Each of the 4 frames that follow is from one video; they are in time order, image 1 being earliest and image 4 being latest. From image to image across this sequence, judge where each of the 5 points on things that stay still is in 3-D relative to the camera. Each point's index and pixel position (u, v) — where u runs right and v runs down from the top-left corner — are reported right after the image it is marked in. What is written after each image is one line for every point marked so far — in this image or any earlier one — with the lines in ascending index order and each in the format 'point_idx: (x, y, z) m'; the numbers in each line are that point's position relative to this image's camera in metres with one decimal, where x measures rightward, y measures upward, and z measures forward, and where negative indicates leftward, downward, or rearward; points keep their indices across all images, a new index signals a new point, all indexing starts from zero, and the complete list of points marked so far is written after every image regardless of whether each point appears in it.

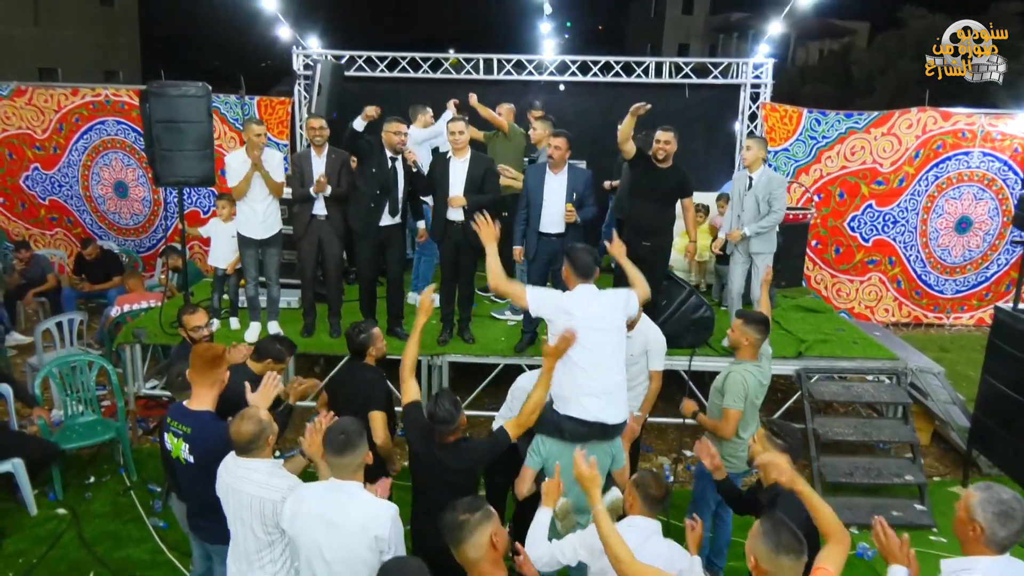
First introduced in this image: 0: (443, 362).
0: (-0.4, -0.4, +6.9) m
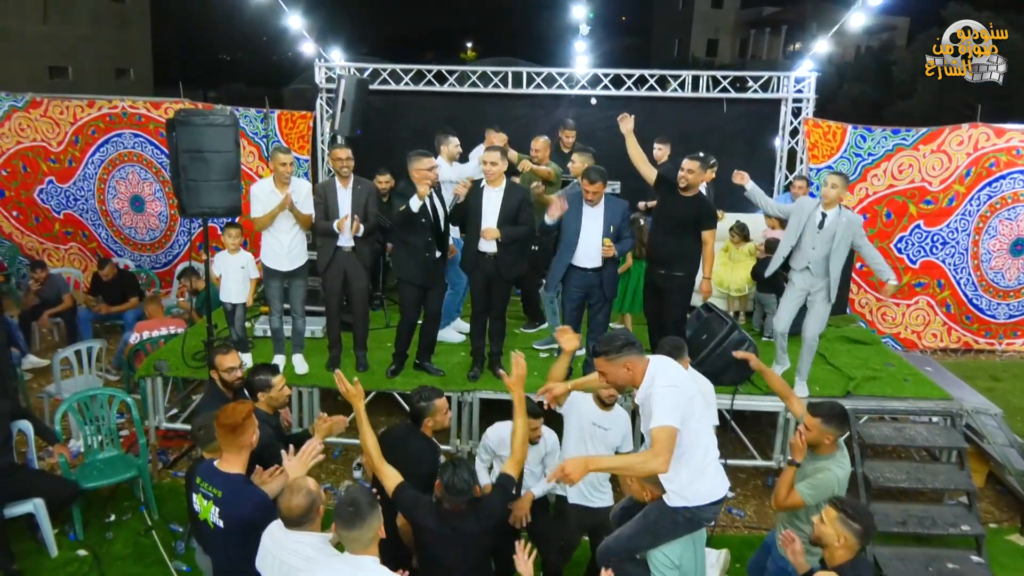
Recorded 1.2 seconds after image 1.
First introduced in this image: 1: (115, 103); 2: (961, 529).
0: (-0.2, -0.6, +6.7) m
1: (-2.9, +1.3, +9.2) m
2: (+2.0, -1.1, +5.7) m
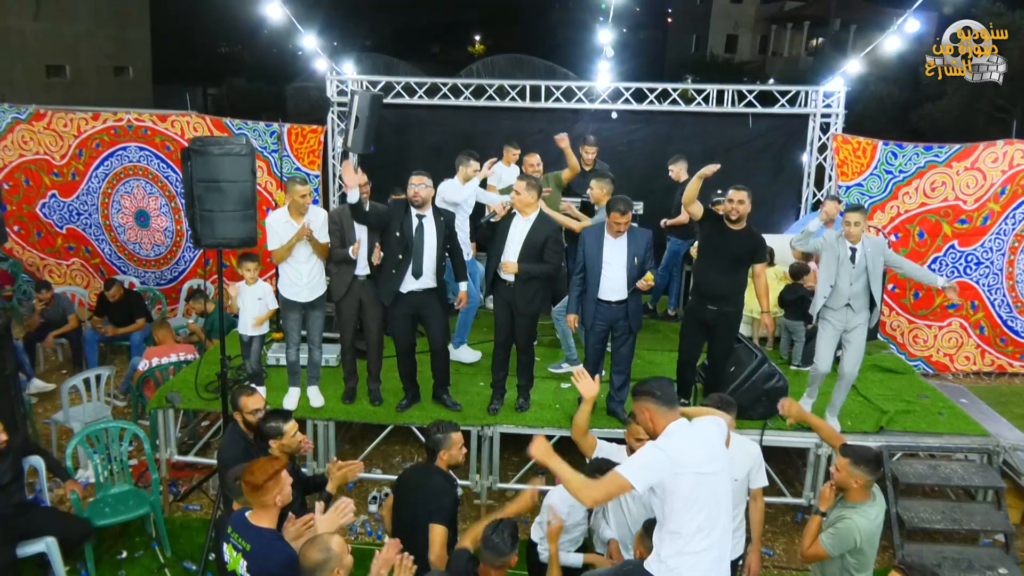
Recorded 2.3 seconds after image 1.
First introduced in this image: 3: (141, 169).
0: (-0.1, -0.7, +6.5) m
1: (-2.8, +1.2, +8.9) m
2: (+2.1, -1.3, +5.5) m
3: (-2.7, +0.8, +9.1) m
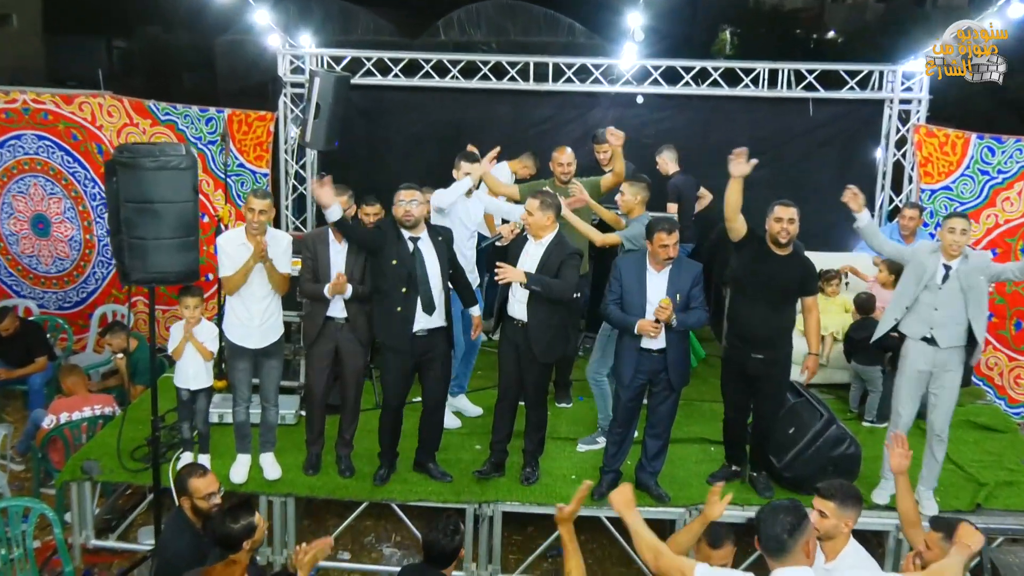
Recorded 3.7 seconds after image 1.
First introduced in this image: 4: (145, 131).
0: (-0.1, -0.9, +5.1) m
1: (-2.9, +1.2, +7.3) m
2: (+2.2, -1.5, +4.3) m
3: (-2.8, +0.8, +7.5) m
4: (-2.0, +0.8, +6.6) m
